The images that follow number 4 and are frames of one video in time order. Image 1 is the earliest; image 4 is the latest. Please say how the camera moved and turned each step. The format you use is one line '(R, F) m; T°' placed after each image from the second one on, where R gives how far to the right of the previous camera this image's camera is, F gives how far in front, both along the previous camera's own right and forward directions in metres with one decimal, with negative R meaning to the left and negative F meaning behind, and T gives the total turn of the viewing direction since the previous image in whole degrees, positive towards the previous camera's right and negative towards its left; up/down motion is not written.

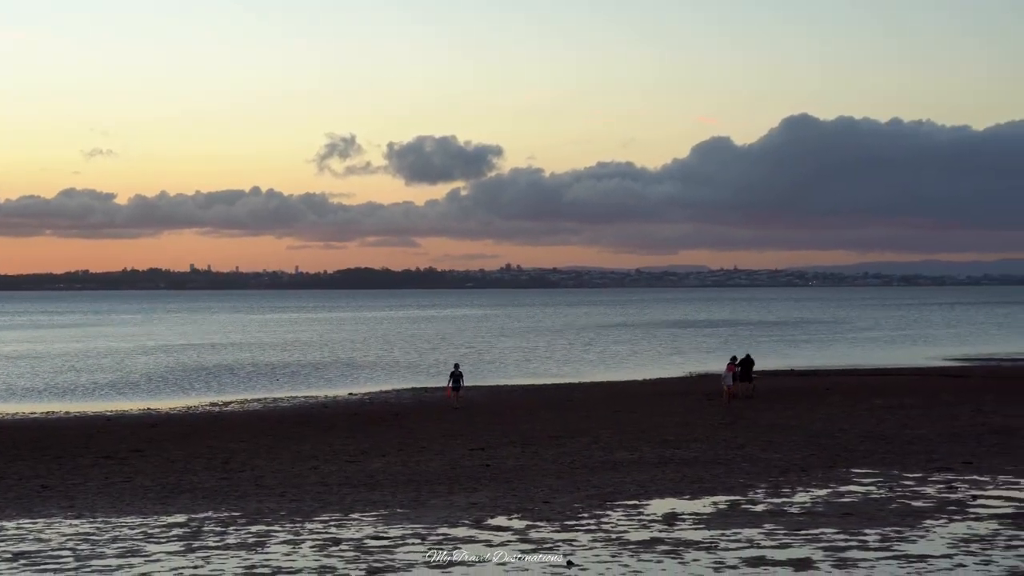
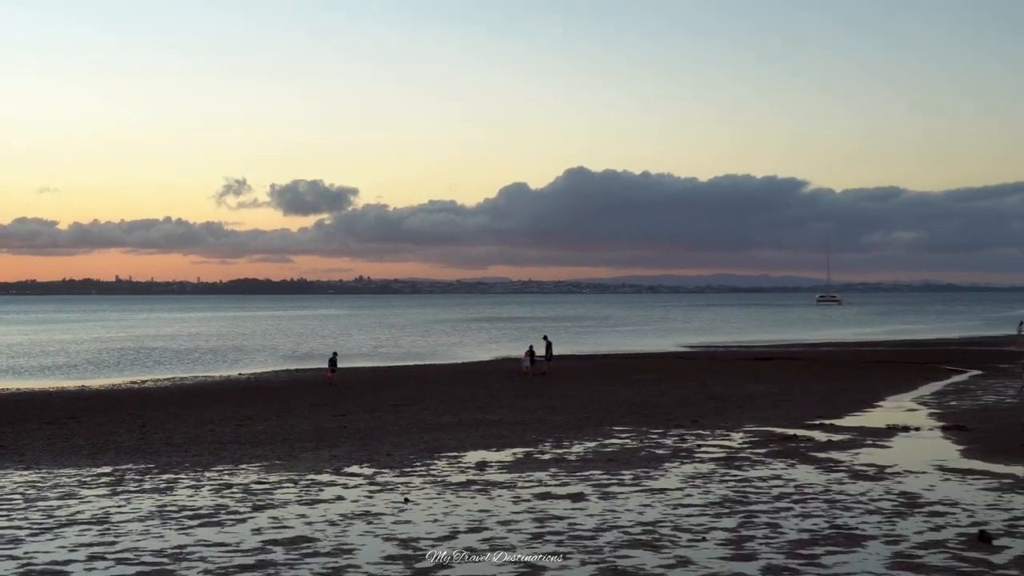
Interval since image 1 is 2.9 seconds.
(+0.7, -4.6) m; +5°
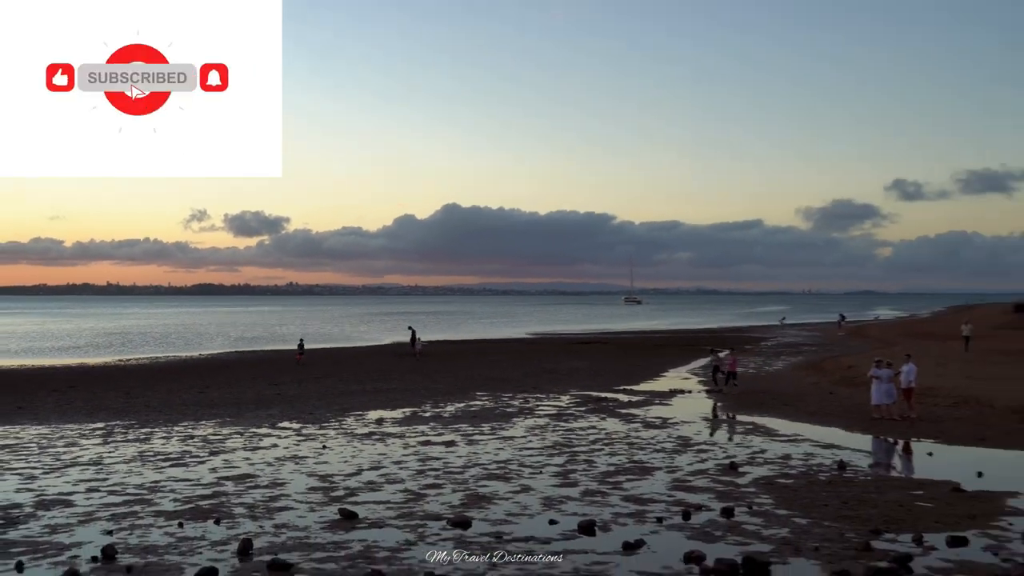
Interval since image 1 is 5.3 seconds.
(+0.1, -6.7) m; +5°
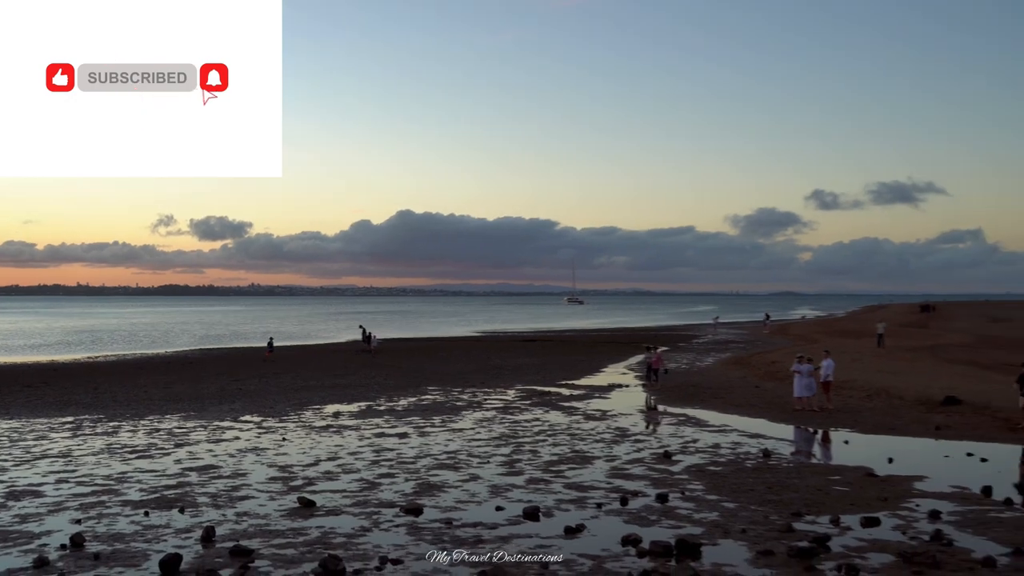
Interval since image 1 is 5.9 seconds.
(-0.1, -1.6) m; +3°
